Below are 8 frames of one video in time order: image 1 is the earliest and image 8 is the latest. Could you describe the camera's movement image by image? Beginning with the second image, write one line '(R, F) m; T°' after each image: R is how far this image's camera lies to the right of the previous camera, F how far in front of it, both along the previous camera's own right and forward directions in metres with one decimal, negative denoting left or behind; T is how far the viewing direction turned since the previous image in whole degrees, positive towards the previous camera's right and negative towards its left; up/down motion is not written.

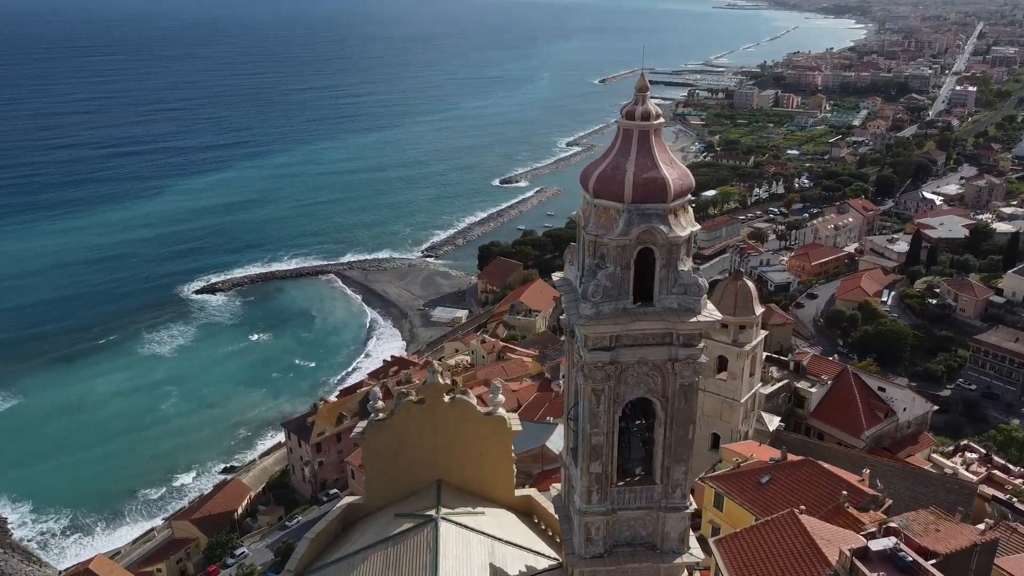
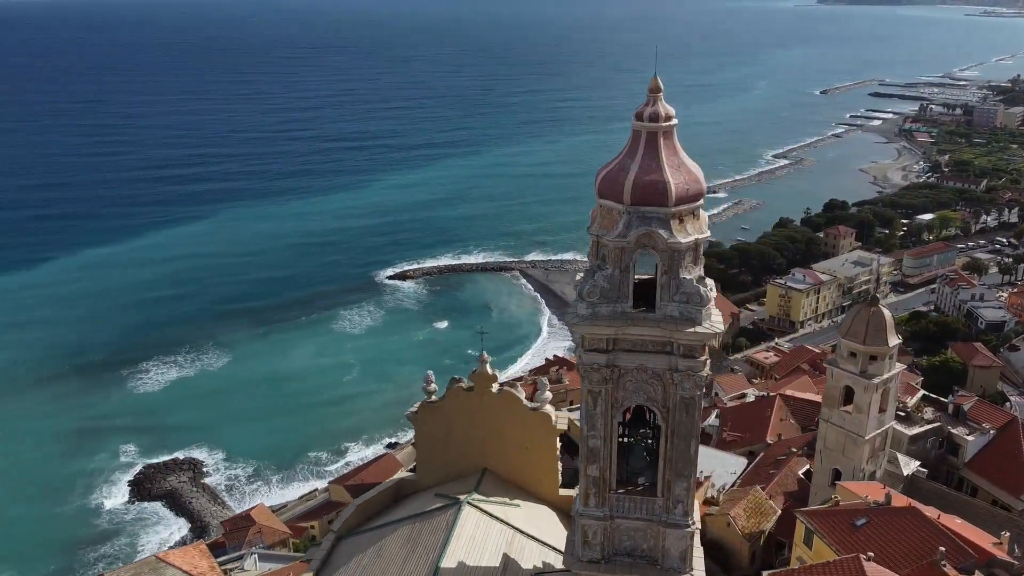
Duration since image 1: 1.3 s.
(+2.9, +0.1) m; -14°
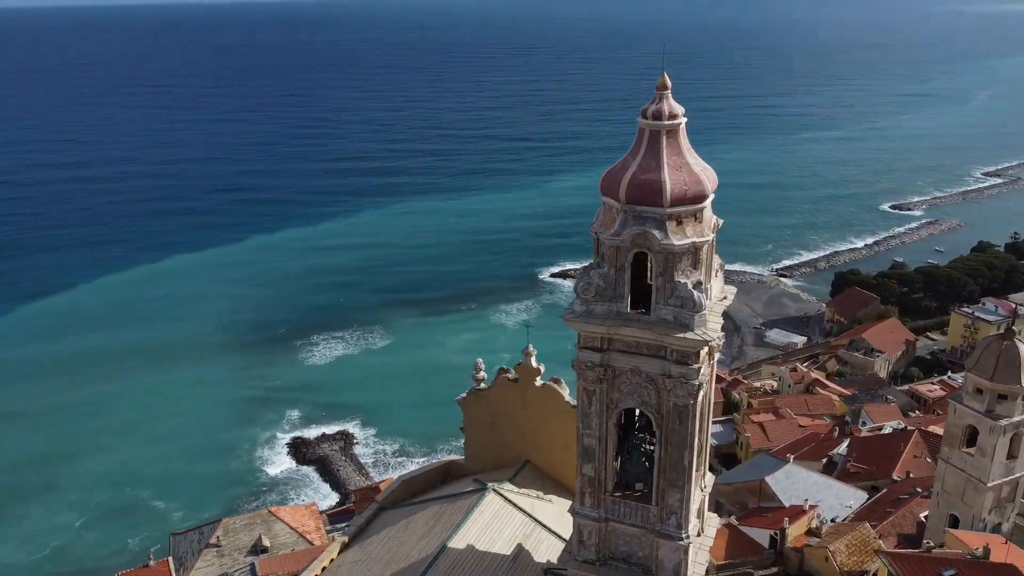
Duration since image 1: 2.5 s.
(+2.6, +0.1) m; -12°
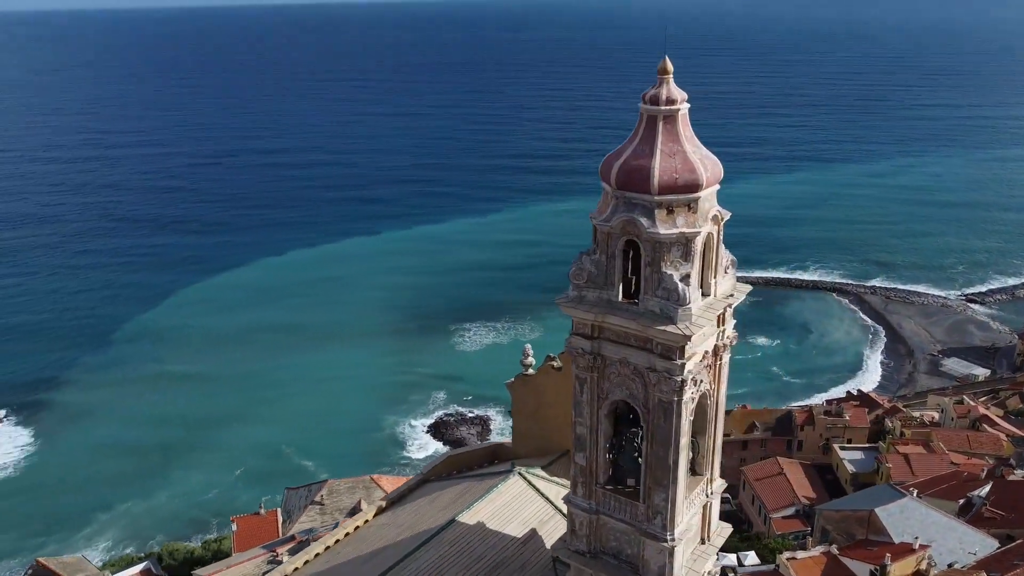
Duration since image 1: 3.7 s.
(+2.5, +0.2) m; -12°
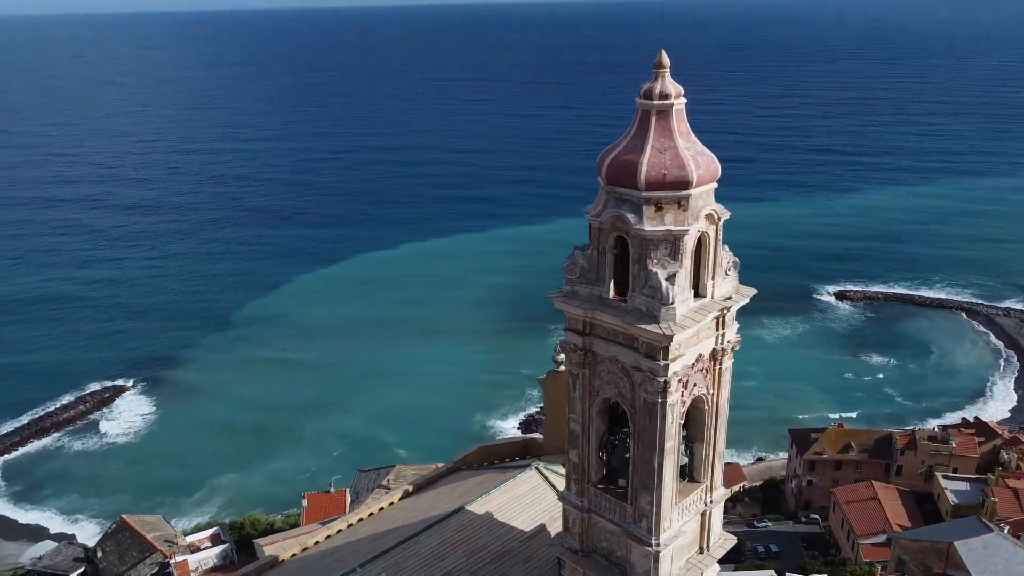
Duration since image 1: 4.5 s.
(+1.7, +0.1) m; -8°
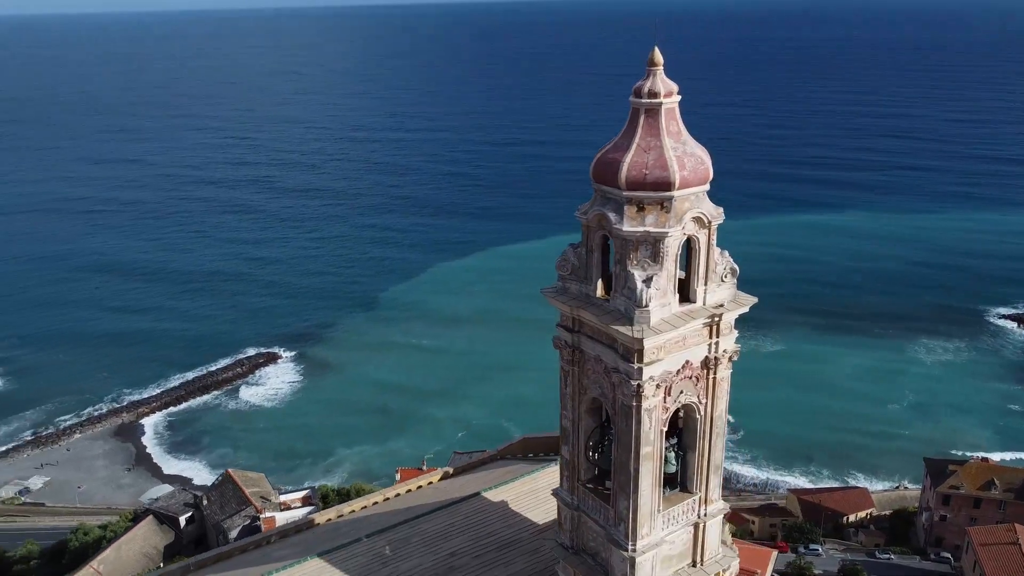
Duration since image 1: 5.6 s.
(+2.3, +0.1) m; -11°
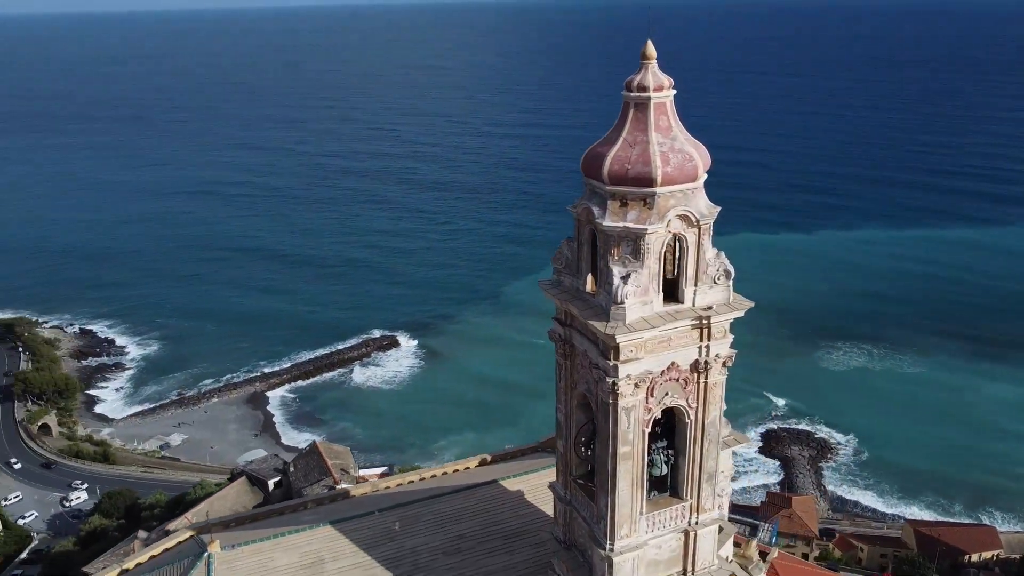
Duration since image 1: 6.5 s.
(+2.0, +0.1) m; -10°
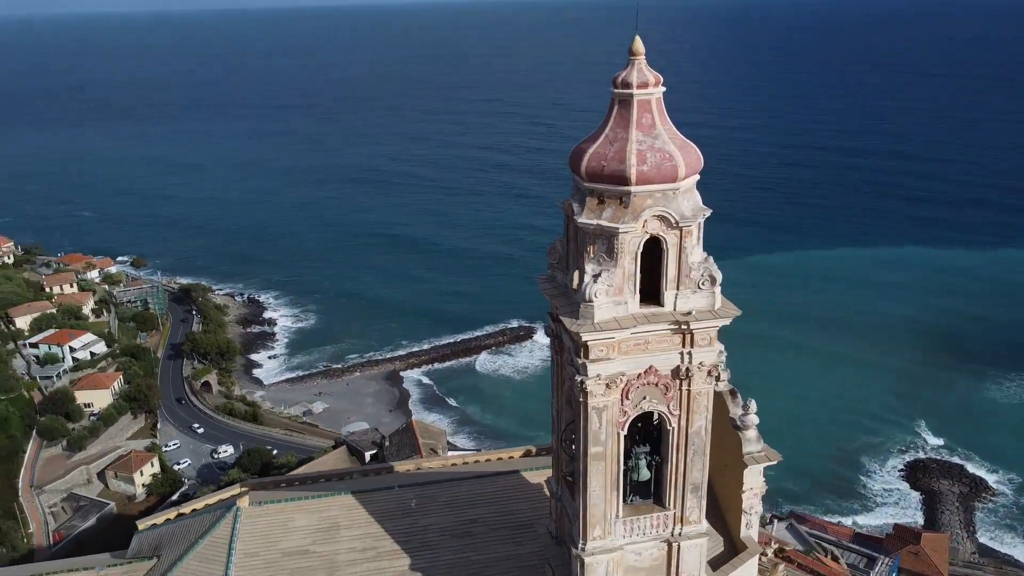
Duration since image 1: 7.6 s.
(+2.3, +0.1) m; -11°
